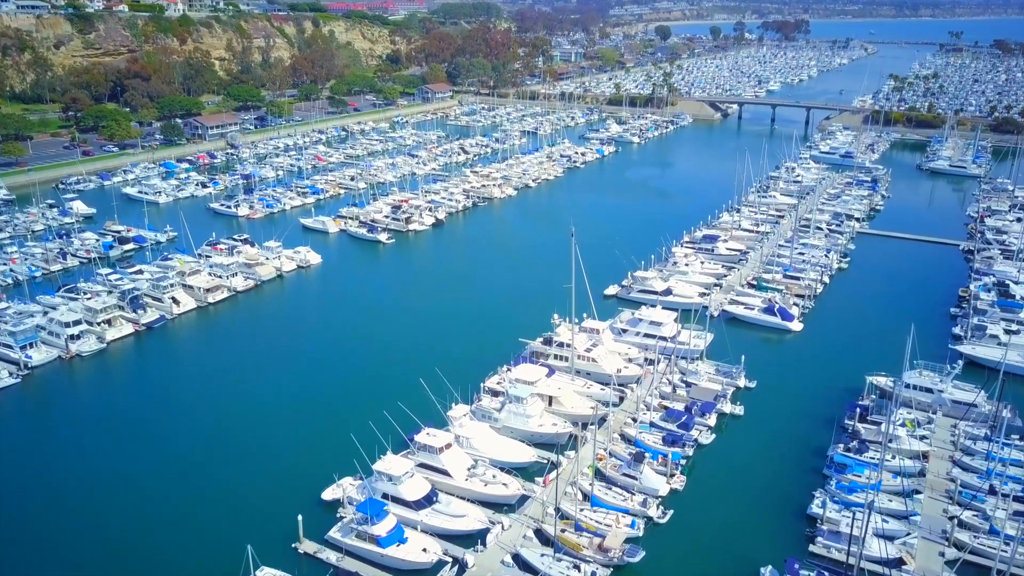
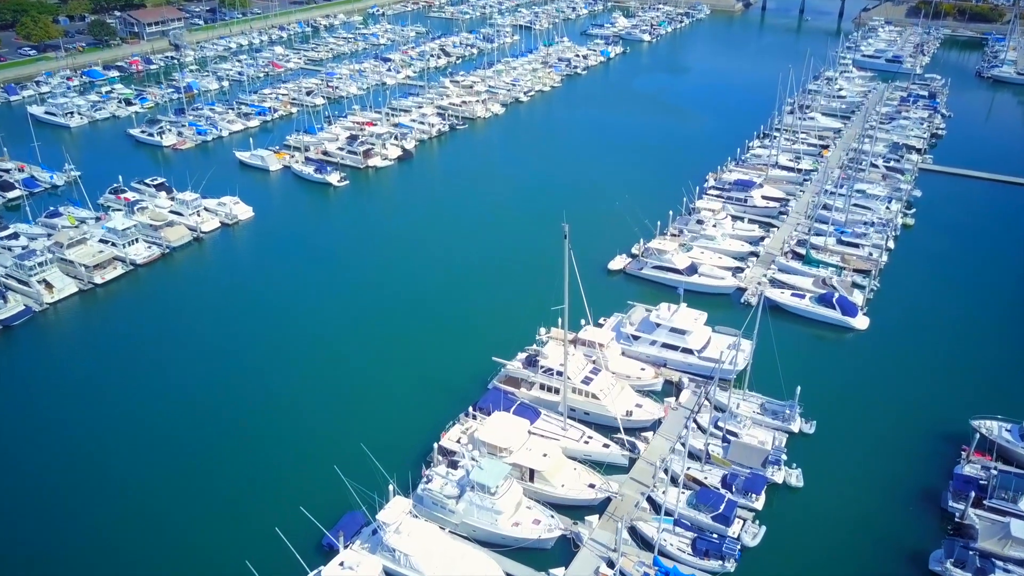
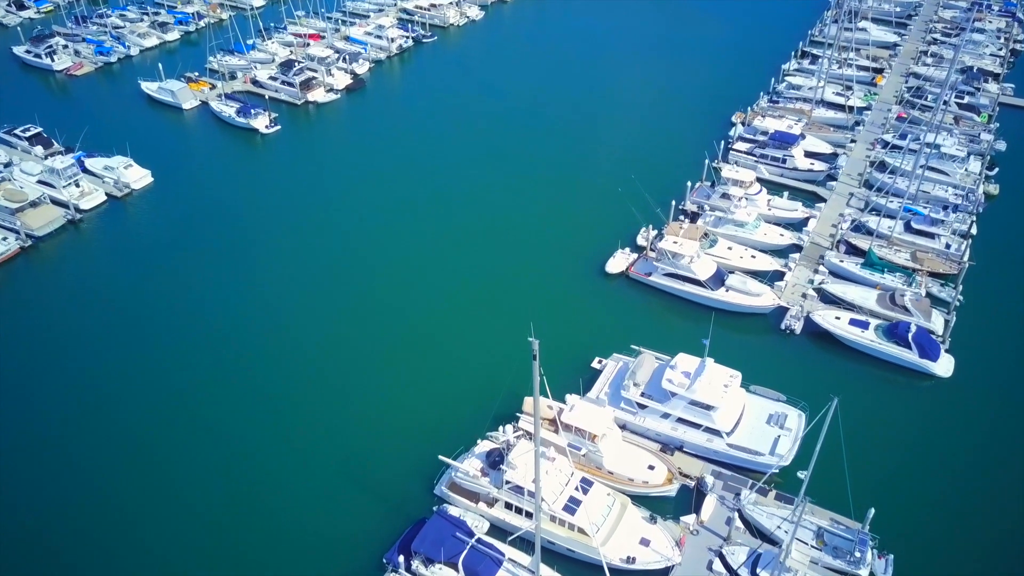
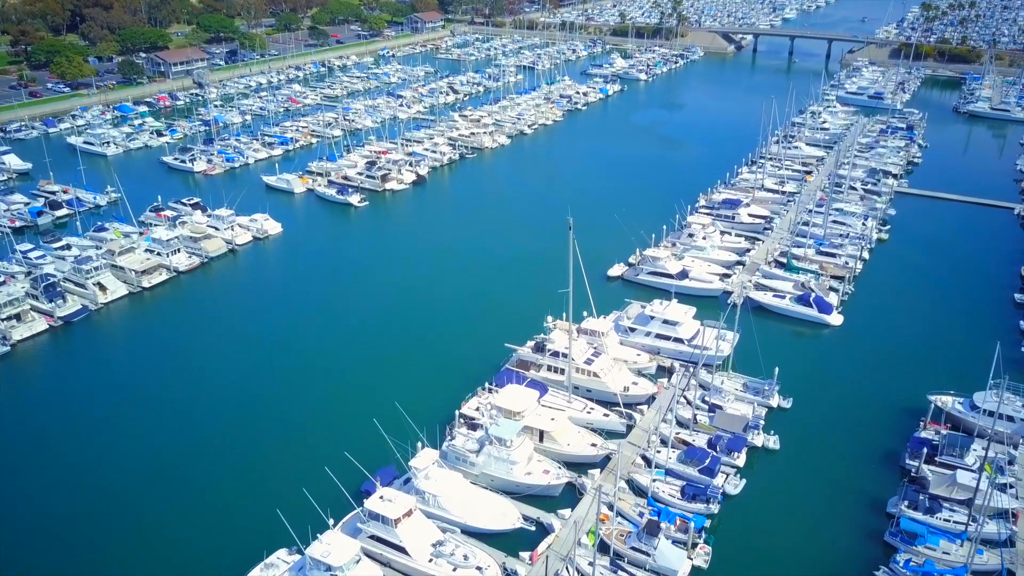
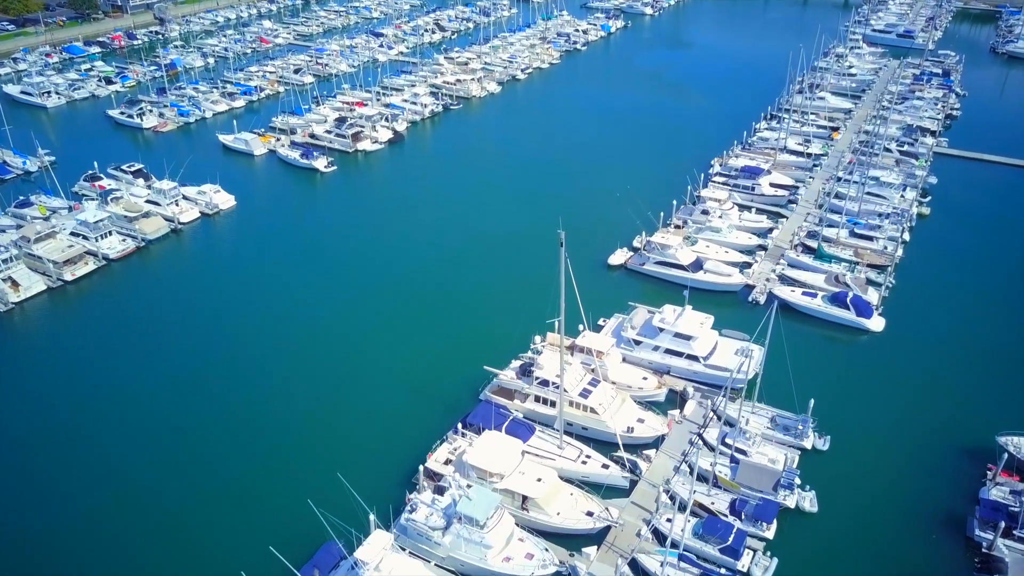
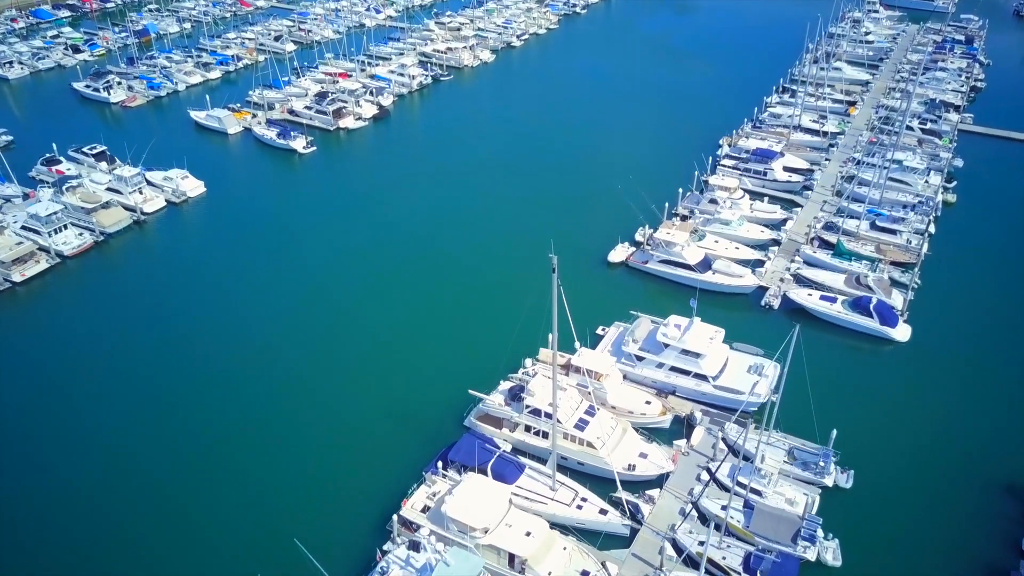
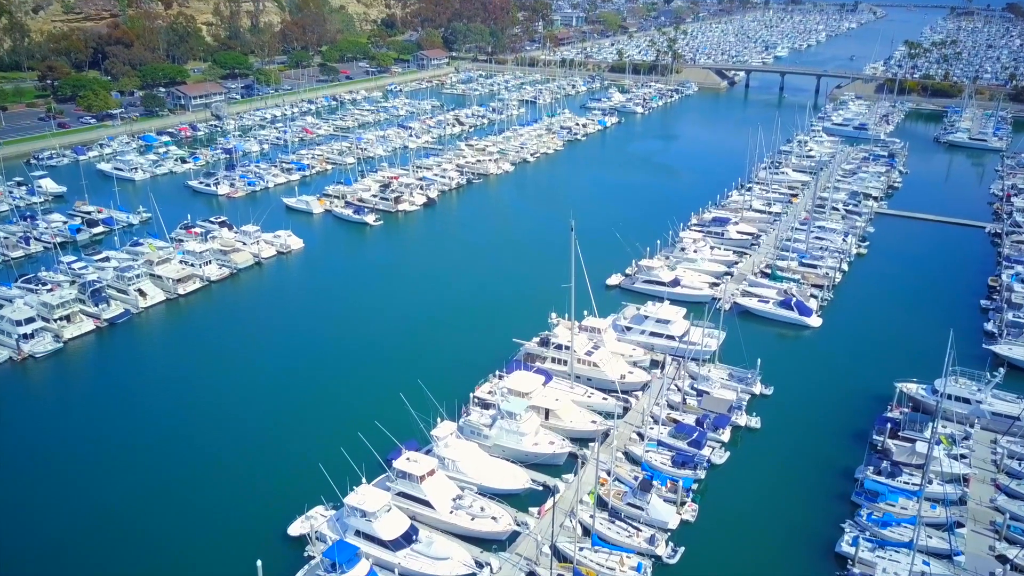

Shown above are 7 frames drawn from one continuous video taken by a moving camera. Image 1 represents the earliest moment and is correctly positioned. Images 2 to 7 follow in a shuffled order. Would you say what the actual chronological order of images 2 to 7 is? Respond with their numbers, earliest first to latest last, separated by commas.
7, 4, 2, 5, 6, 3
